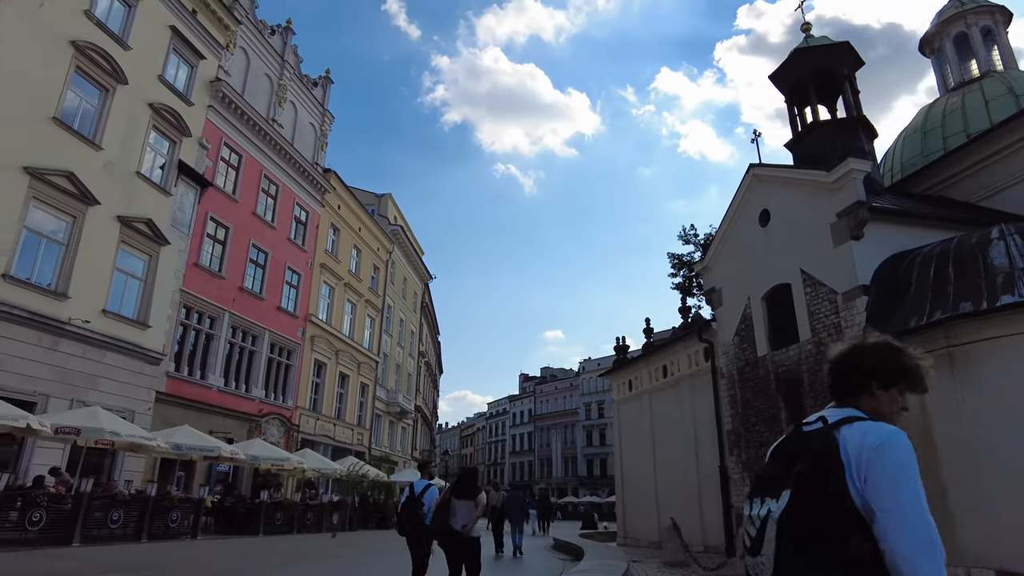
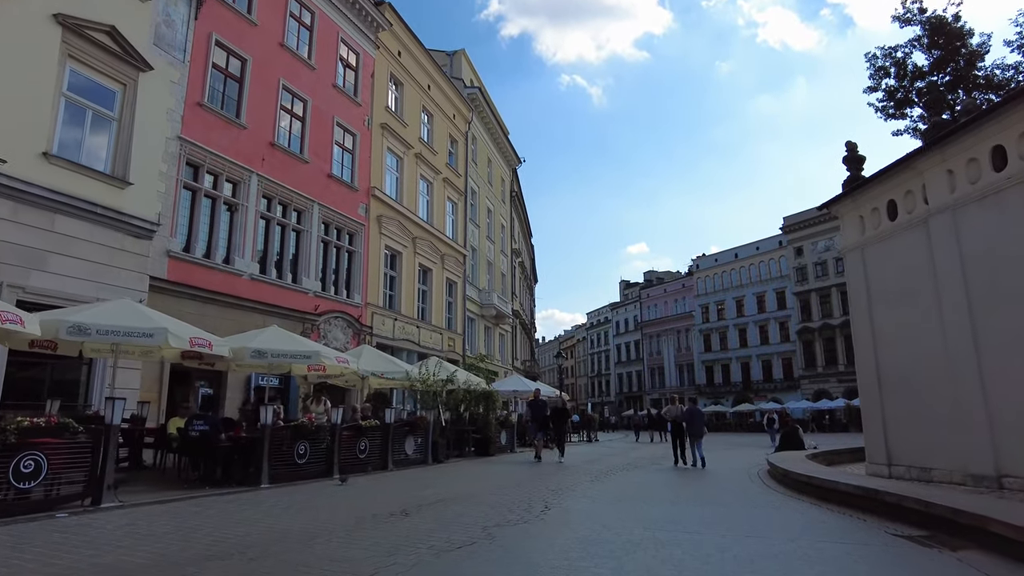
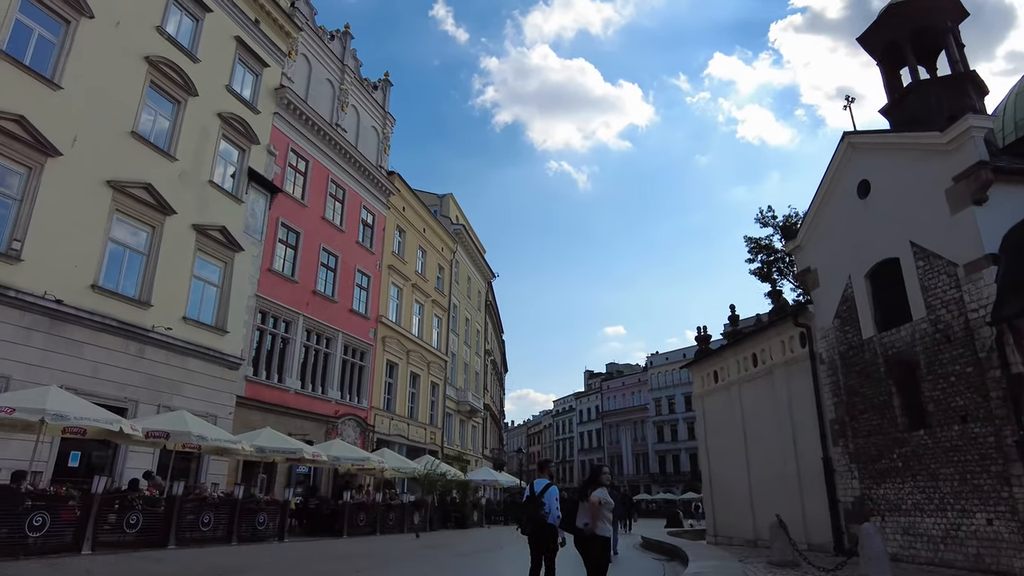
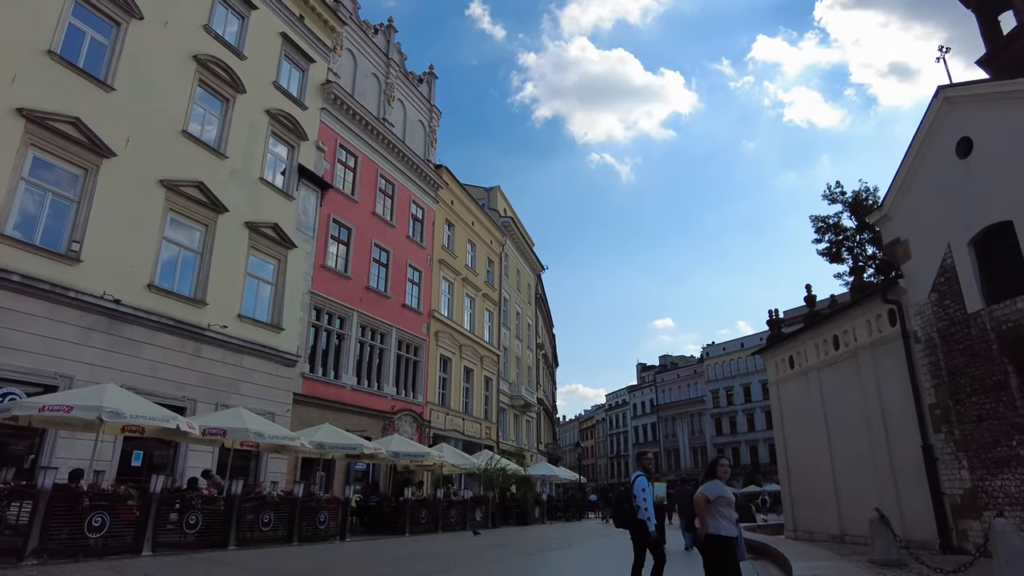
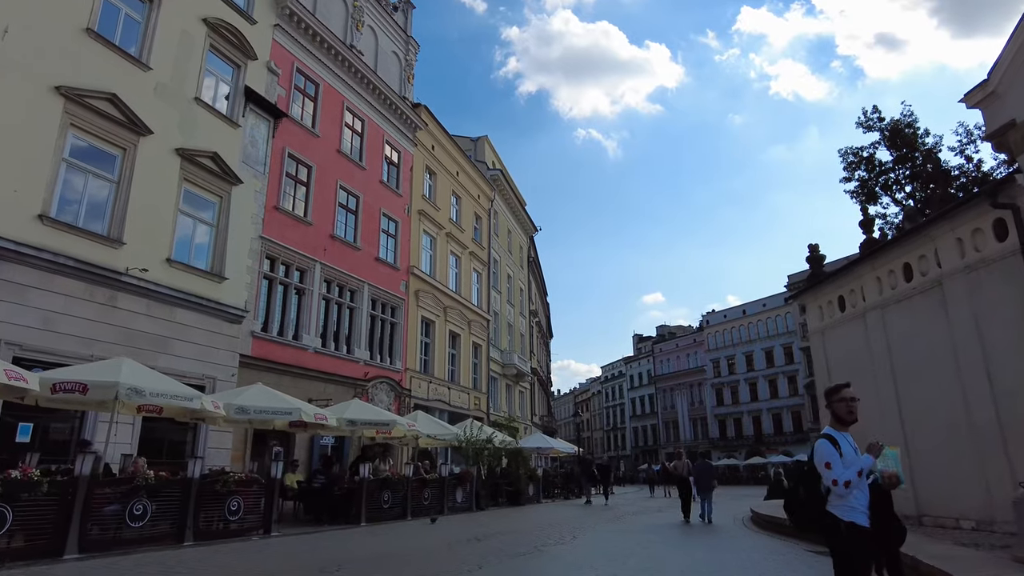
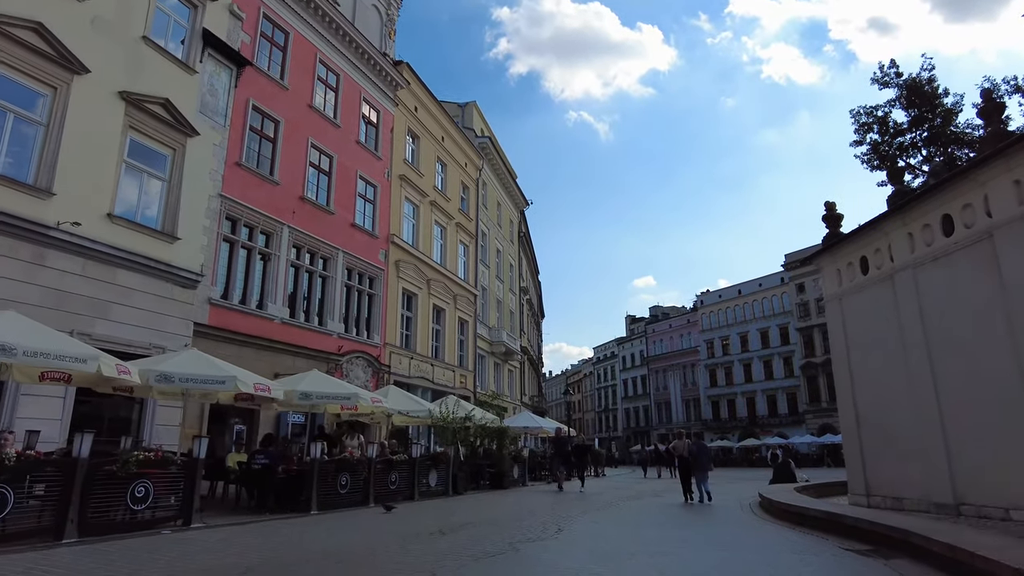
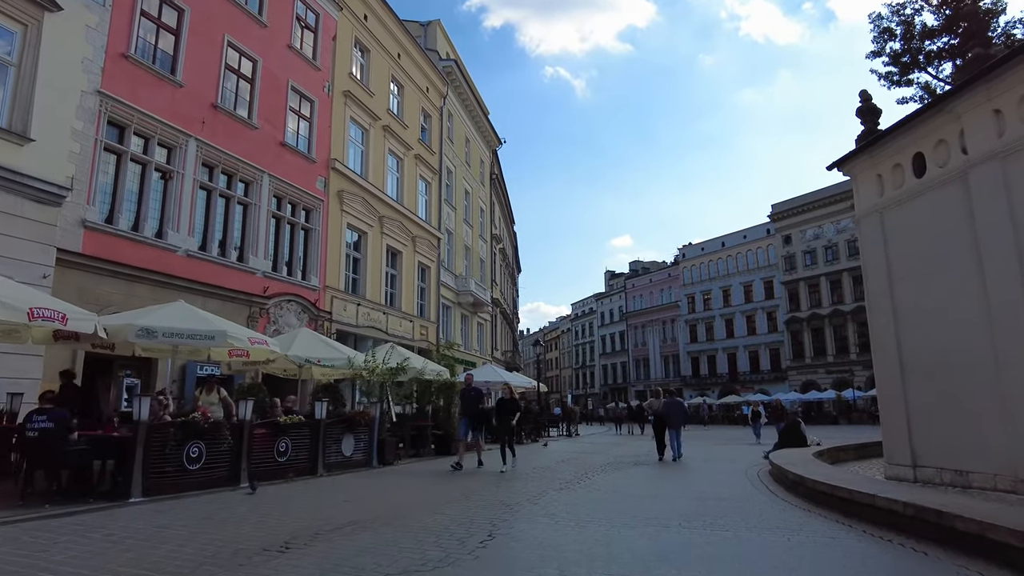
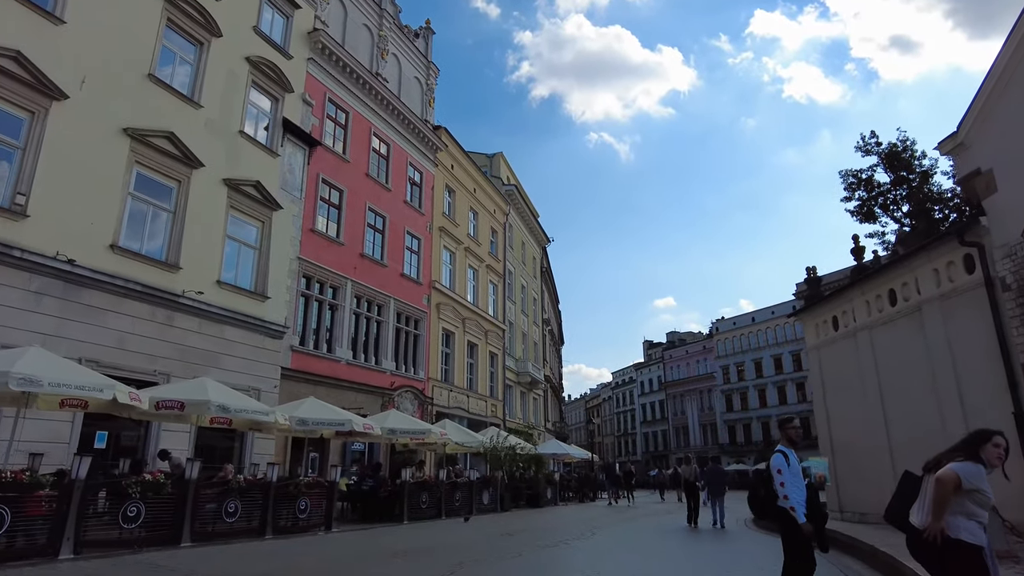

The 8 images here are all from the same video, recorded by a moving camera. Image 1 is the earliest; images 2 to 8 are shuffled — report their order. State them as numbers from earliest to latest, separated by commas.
3, 4, 8, 5, 6, 2, 7
